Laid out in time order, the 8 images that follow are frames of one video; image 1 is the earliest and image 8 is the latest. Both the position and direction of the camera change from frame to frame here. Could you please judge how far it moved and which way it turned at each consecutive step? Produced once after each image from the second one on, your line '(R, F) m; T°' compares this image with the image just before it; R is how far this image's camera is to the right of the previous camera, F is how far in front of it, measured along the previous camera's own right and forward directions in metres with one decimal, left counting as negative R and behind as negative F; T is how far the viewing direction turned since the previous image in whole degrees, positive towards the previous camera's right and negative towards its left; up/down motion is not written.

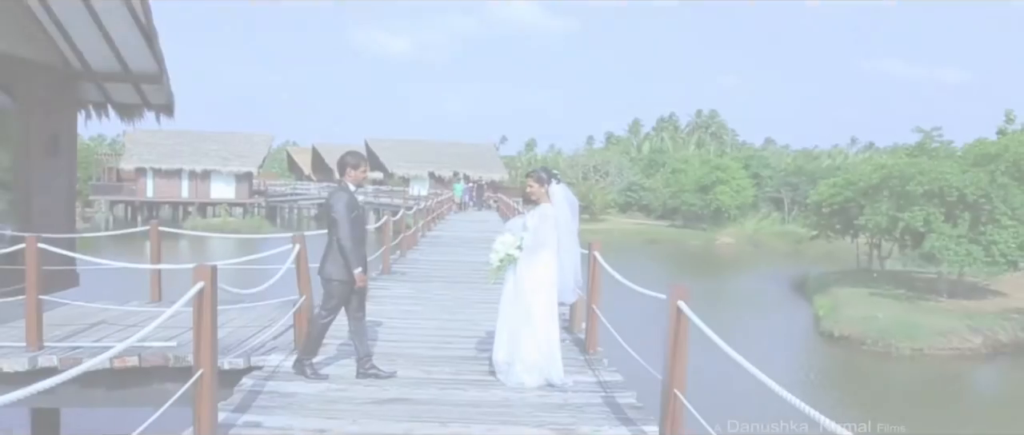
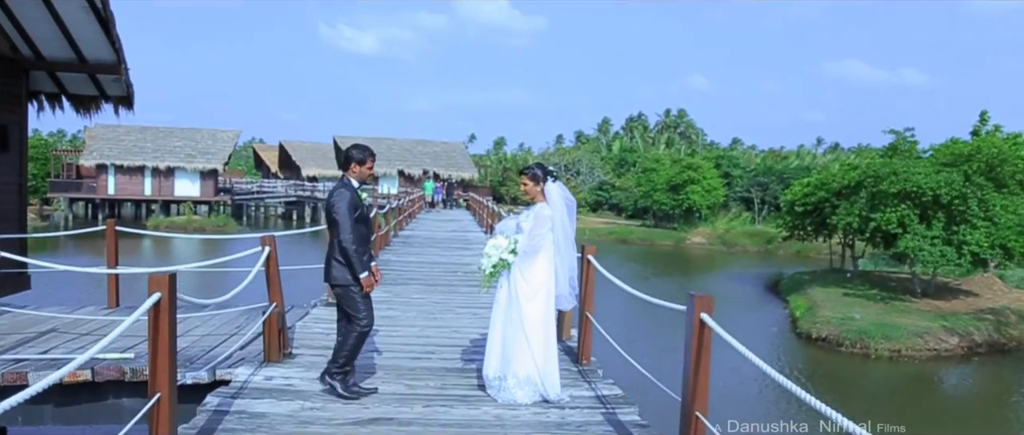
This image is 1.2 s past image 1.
(-0.1, +0.4) m; +2°
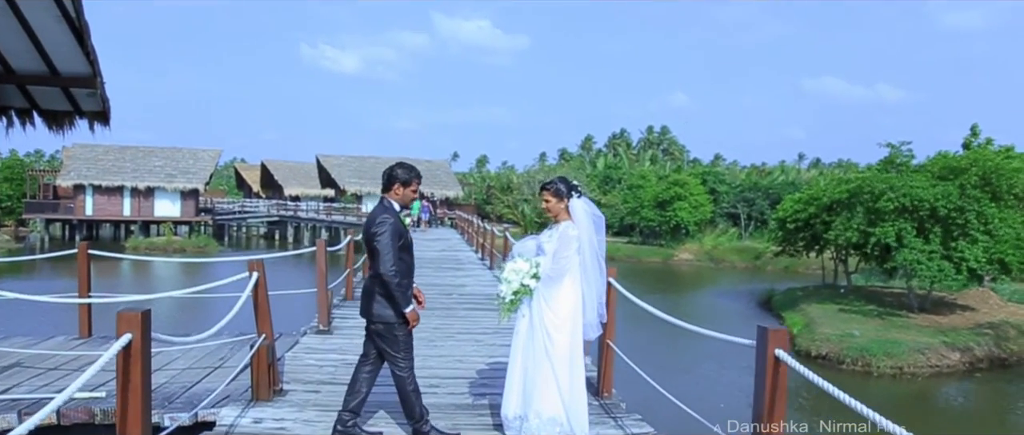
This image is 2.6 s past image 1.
(-0.2, +0.5) m; +1°
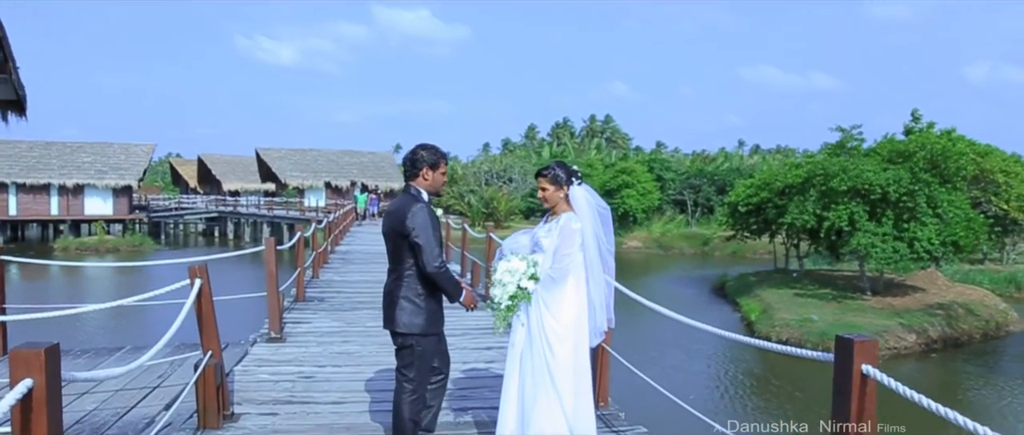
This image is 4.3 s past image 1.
(-0.2, +0.6) m; +4°
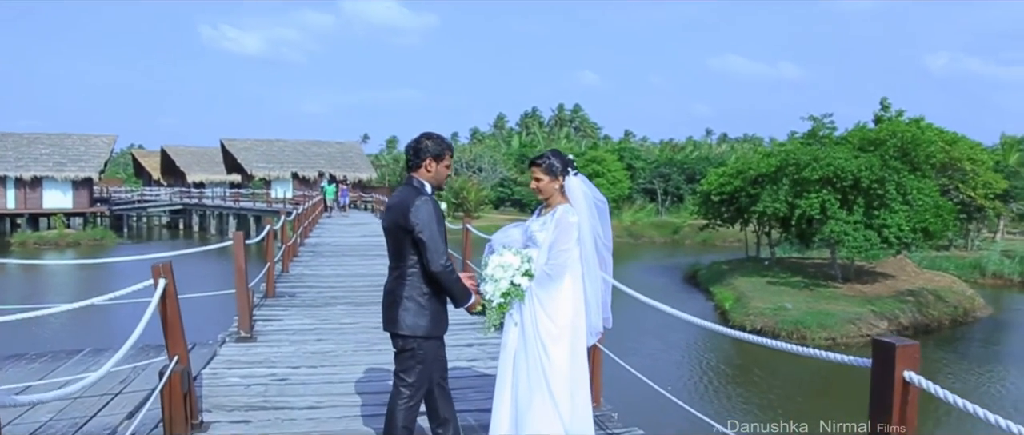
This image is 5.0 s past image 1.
(-0.1, +0.3) m; +2°
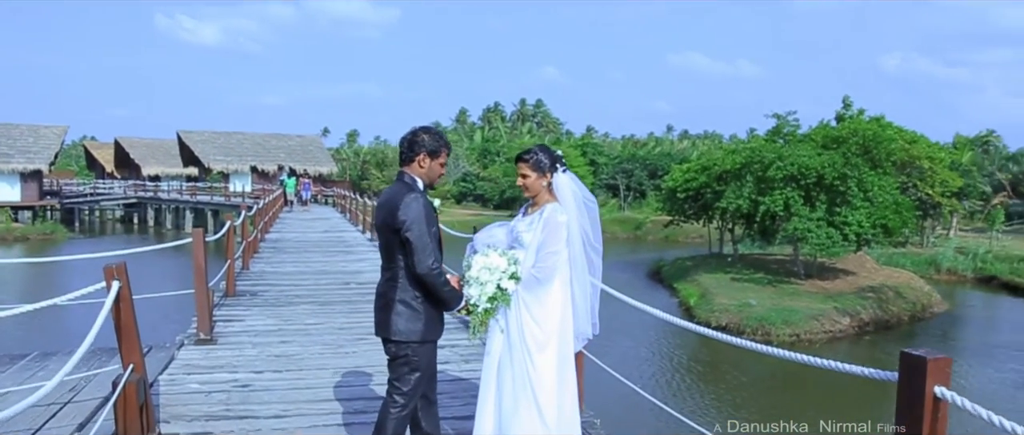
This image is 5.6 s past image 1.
(-0.1, +0.2) m; +3°
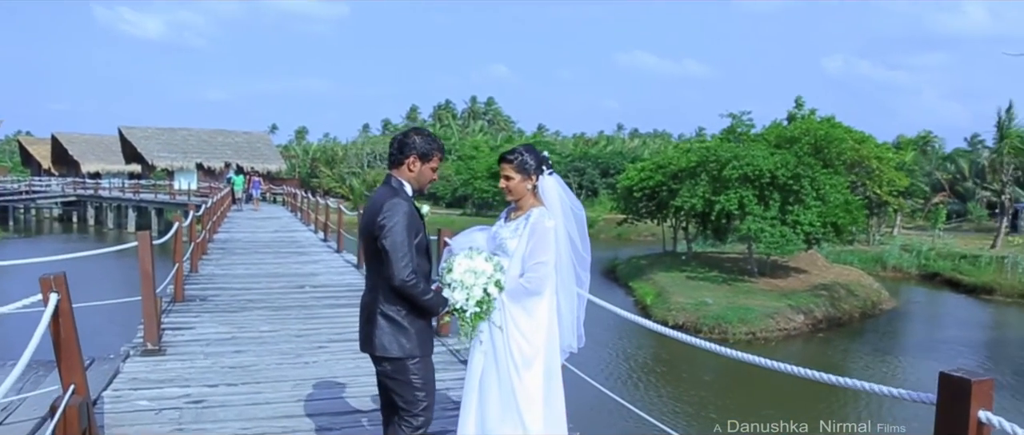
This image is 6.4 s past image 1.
(-0.1, +0.2) m; +3°
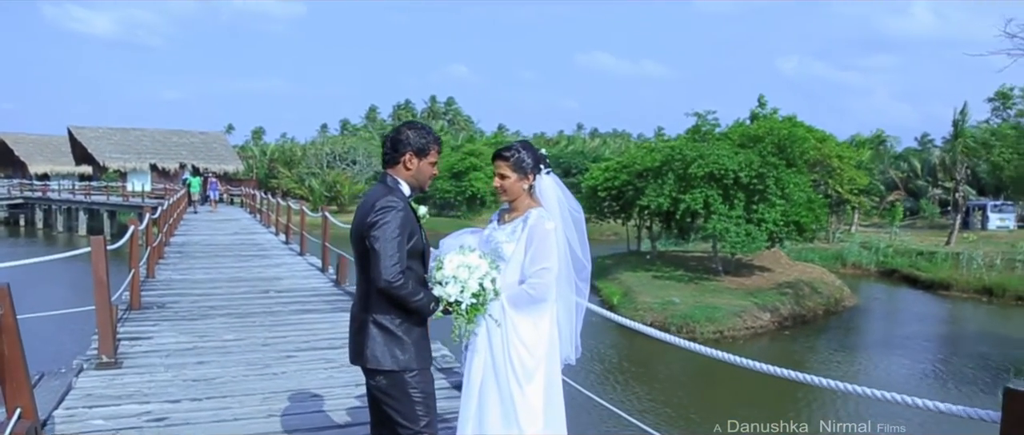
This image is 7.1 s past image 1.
(-0.1, +0.2) m; +3°
